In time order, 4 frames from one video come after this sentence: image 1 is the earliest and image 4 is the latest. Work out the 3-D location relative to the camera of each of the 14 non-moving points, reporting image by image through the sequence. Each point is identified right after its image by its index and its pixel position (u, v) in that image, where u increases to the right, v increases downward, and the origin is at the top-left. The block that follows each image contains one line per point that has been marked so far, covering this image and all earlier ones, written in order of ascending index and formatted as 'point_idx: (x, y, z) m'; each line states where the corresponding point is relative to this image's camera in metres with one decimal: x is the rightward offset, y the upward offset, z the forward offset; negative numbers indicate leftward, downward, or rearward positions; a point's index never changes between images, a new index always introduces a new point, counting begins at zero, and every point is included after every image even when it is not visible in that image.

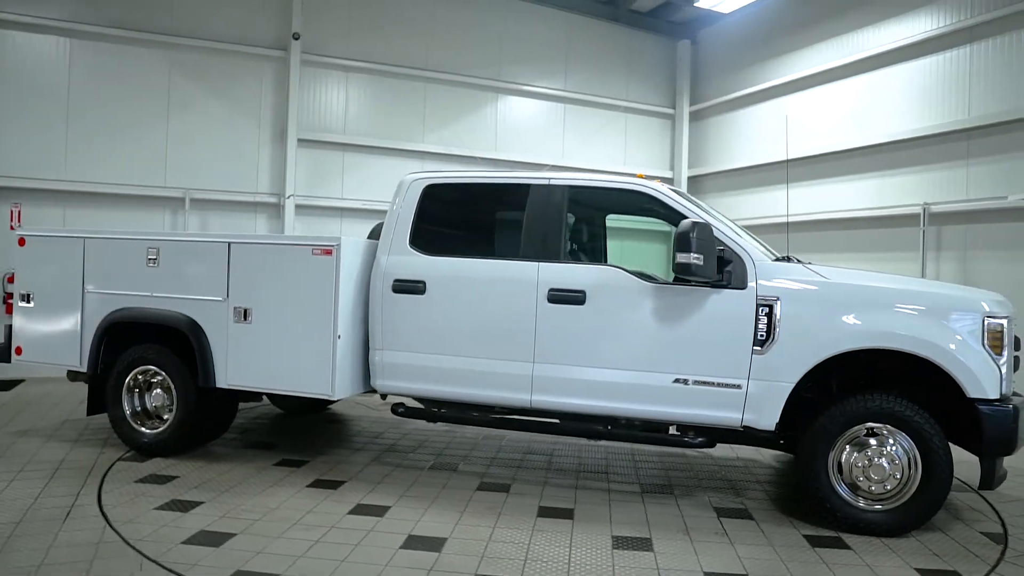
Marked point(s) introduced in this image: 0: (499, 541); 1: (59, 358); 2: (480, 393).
0: (0.0, -1.4, +3.8) m
1: (-3.5, -0.6, +5.4) m
2: (-0.2, -0.7, +4.6) m
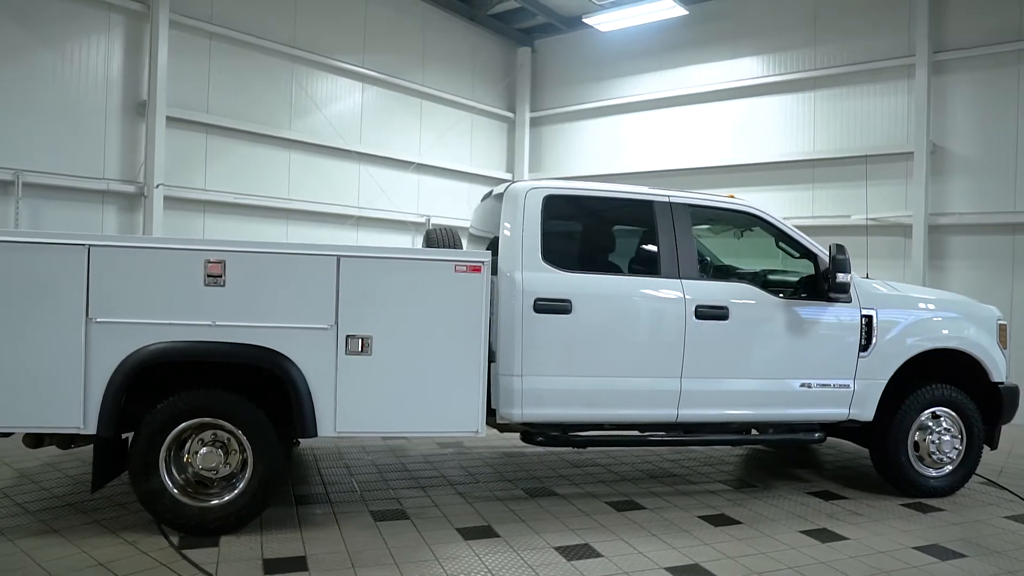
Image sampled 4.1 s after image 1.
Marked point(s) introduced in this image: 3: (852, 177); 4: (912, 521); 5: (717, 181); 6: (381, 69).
0: (+1.3, -1.5, +3.9) m
1: (-2.6, -0.7, +3.8) m
2: (+0.7, -0.8, +4.6) m
3: (+4.4, +1.4, +9.1) m
4: (+2.6, -1.5, +4.6) m
5: (+3.0, +1.6, +10.4) m
6: (-1.9, +3.2, +10.3) m
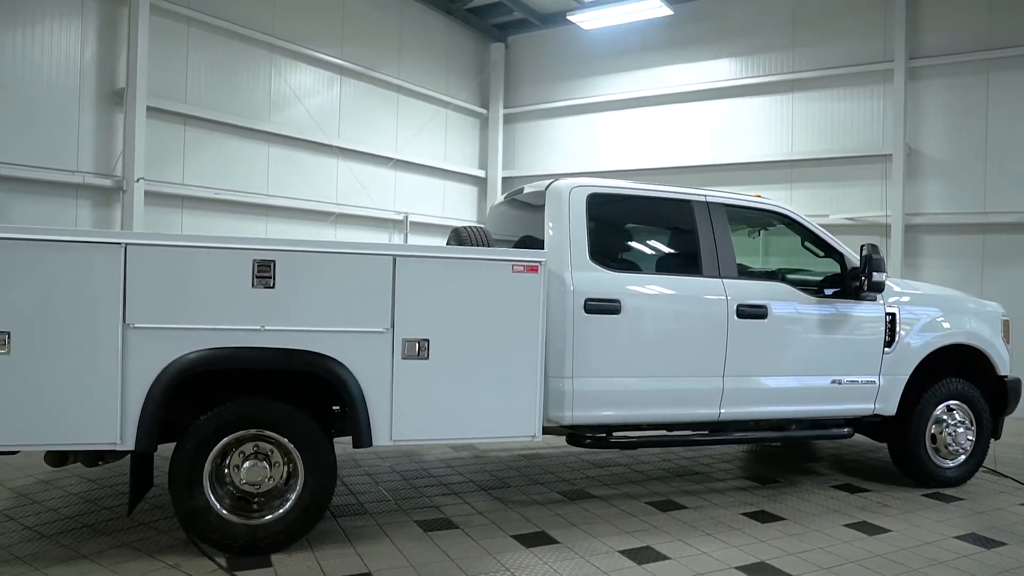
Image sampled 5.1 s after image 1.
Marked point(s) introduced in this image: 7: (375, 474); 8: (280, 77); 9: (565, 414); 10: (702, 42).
0: (+1.6, -1.5, +3.9) m
1: (-2.2, -0.7, +3.4) m
2: (+1.0, -0.8, +4.5) m
3: (+4.3, +1.5, +9.4) m
4: (+2.9, -1.5, +4.7) m
5: (+2.8, +1.6, +10.6) m
6: (-2.2, +3.3, +10.0) m
7: (-1.0, -1.4, +5.3) m
8: (-3.0, +2.7, +8.9) m
9: (+0.3, -0.8, +4.3) m
10: (+2.8, +3.7, +10.5) m
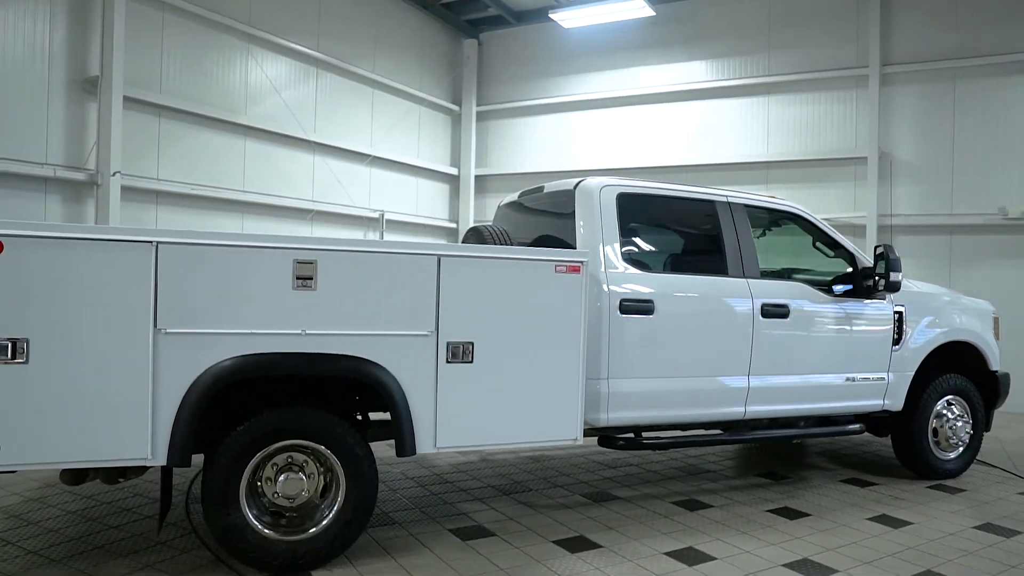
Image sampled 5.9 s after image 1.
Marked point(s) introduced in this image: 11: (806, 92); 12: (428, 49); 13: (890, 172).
0: (+1.8, -1.5, +4.0) m
1: (-1.9, -0.7, +3.2) m
2: (+1.2, -0.8, +4.6) m
3: (+4.0, +1.5, +9.6) m
4: (+3.1, -1.5, +4.9) m
5: (+2.4, +1.6, +10.7) m
6: (-2.5, +3.3, +9.7) m
7: (-0.9, -1.4, +5.2) m
8: (-3.2, +2.7, +8.5) m
9: (+0.5, -0.8, +4.3) m
10: (+2.5, +3.7, +10.6) m
11: (+4.0, +2.7, +9.6) m
12: (-1.4, +3.9, +11.5) m
13: (+5.0, +1.5, +9.2) m
